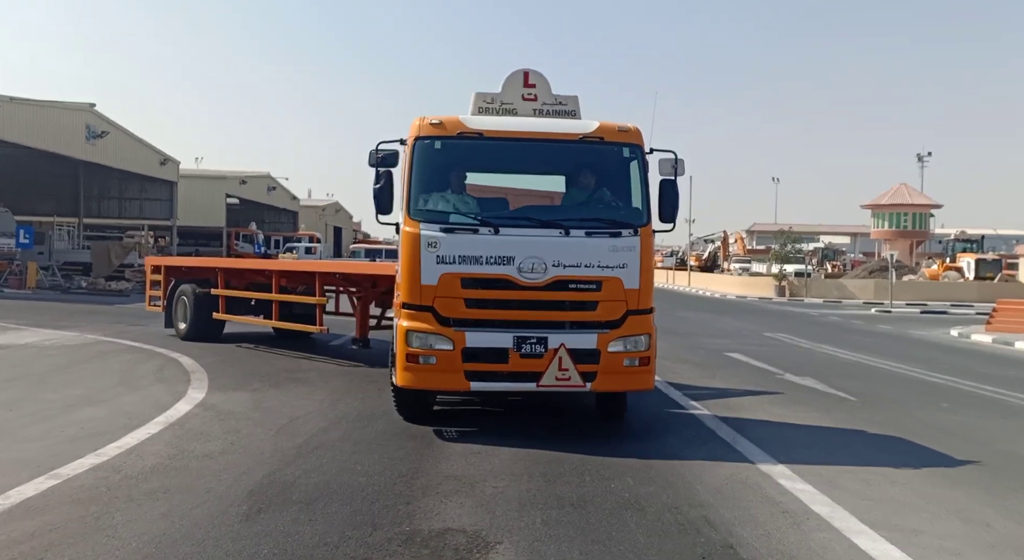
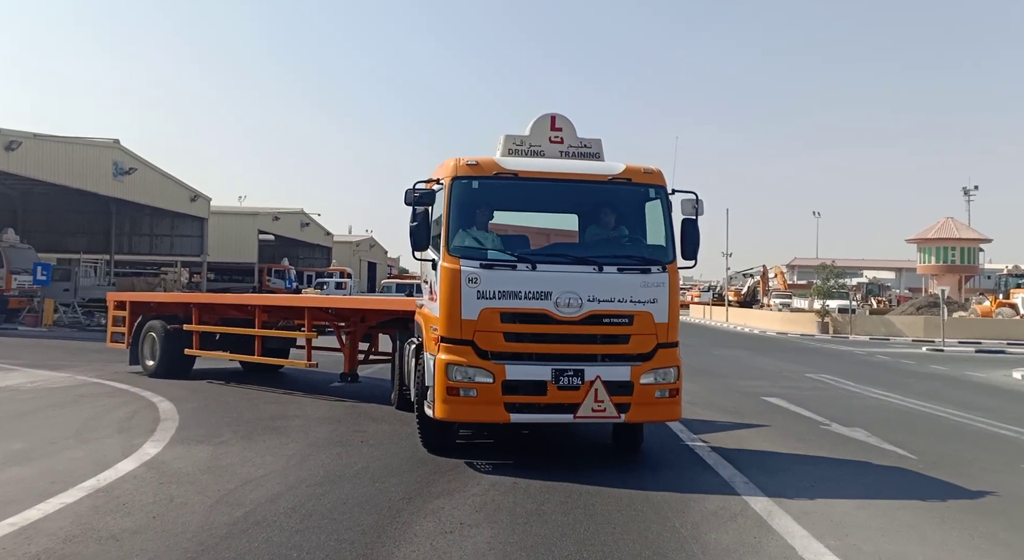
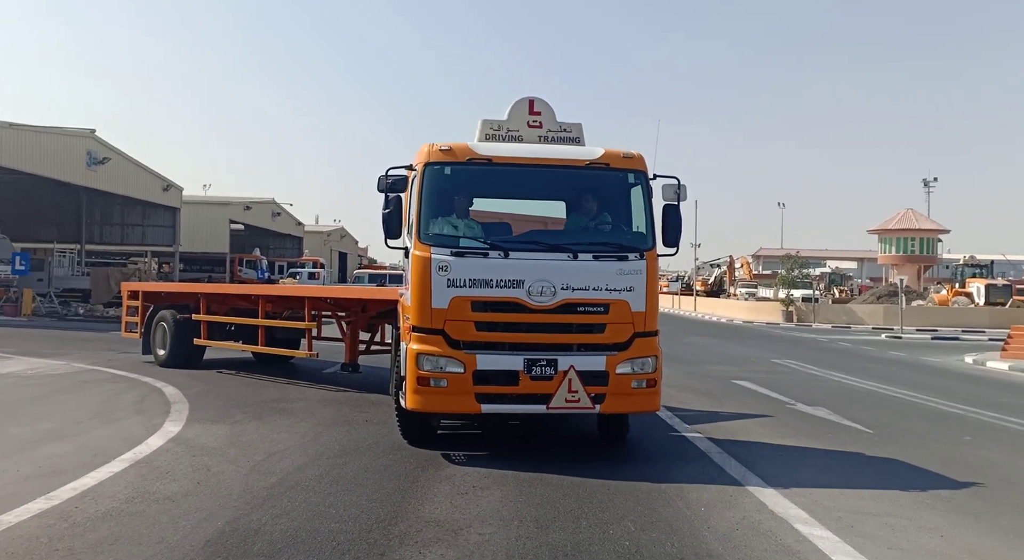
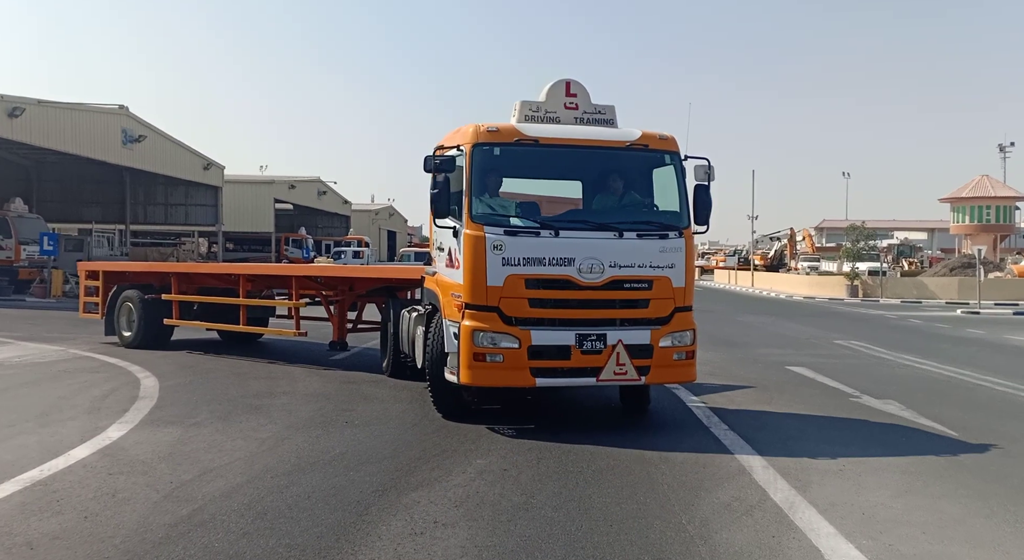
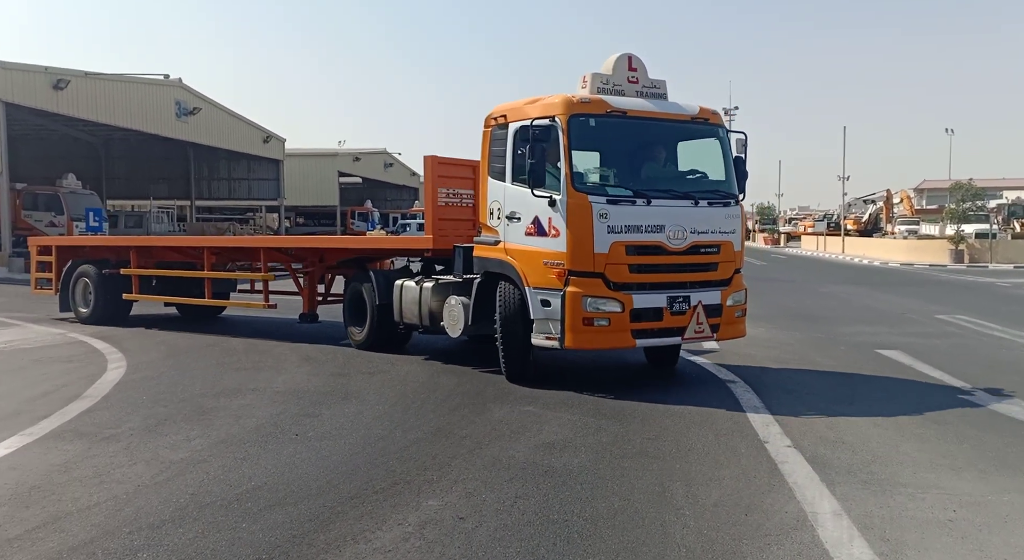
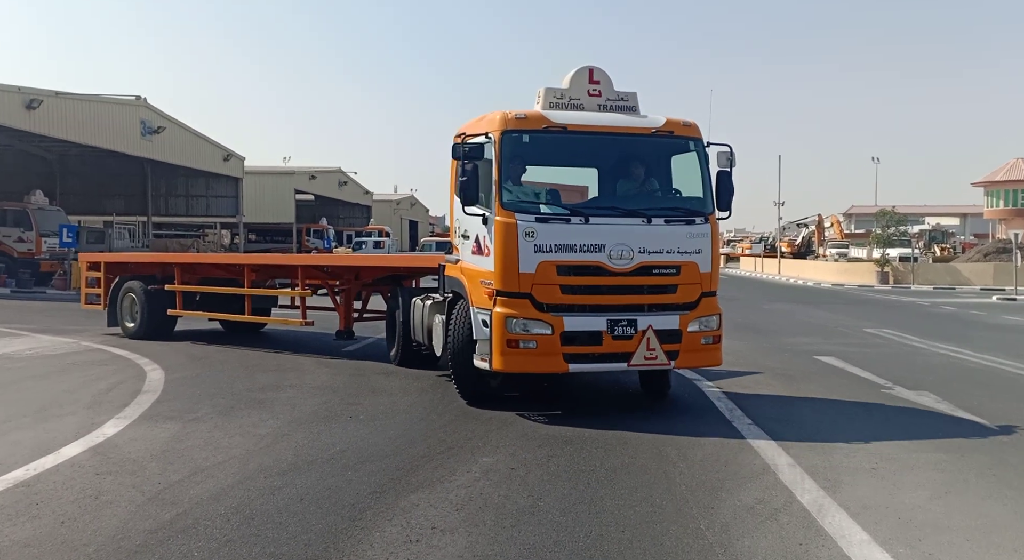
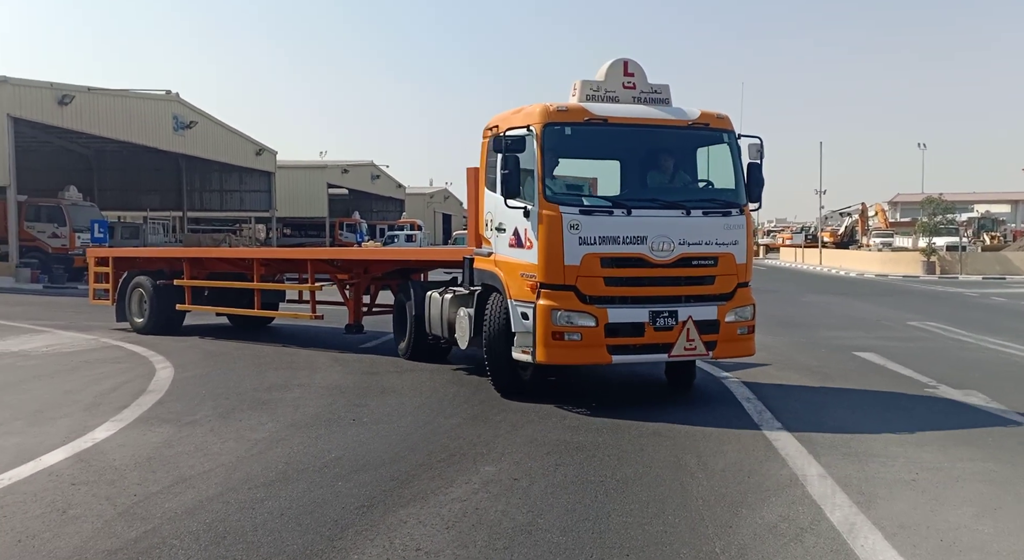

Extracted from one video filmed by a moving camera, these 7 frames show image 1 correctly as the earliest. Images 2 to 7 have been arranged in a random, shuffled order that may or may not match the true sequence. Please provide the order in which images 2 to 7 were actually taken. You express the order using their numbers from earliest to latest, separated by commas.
3, 2, 4, 6, 7, 5
